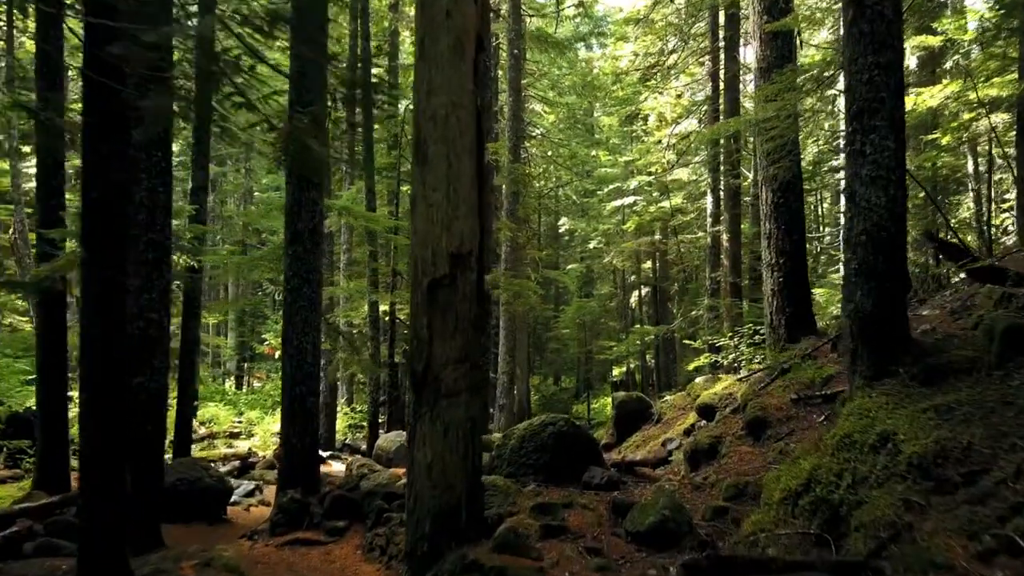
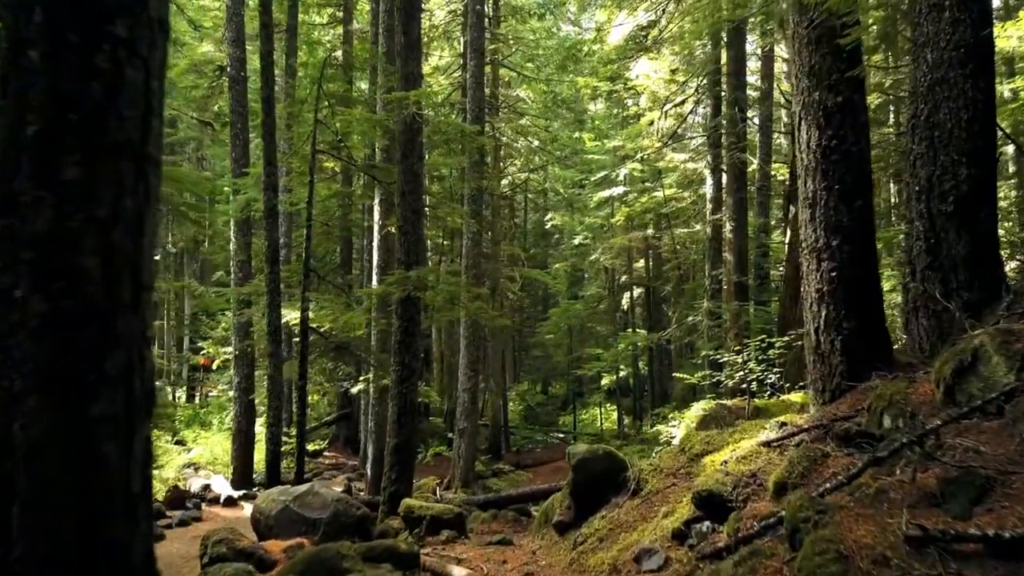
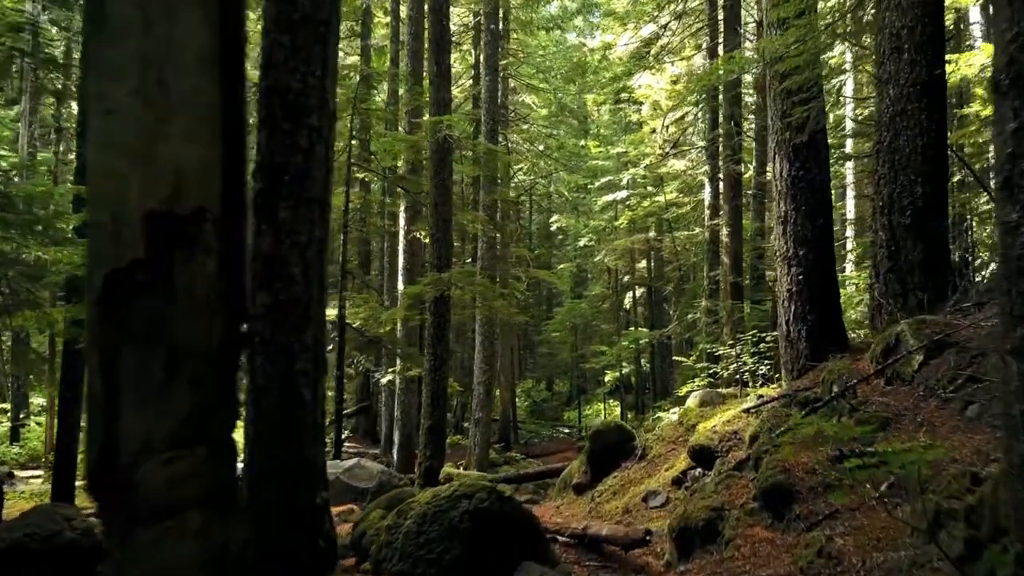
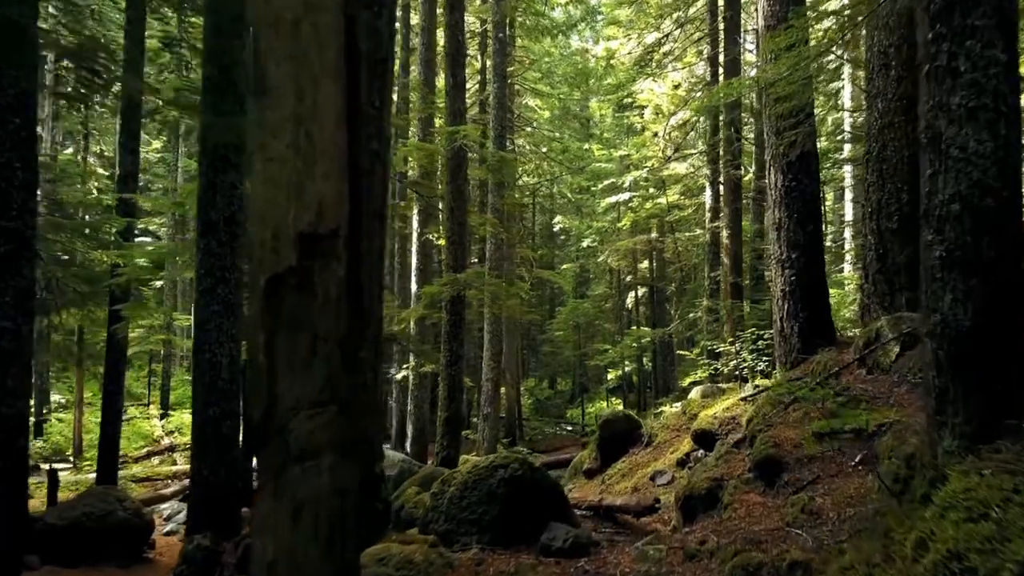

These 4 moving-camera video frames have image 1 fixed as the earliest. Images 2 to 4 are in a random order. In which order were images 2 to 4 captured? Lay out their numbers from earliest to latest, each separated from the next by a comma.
4, 3, 2
